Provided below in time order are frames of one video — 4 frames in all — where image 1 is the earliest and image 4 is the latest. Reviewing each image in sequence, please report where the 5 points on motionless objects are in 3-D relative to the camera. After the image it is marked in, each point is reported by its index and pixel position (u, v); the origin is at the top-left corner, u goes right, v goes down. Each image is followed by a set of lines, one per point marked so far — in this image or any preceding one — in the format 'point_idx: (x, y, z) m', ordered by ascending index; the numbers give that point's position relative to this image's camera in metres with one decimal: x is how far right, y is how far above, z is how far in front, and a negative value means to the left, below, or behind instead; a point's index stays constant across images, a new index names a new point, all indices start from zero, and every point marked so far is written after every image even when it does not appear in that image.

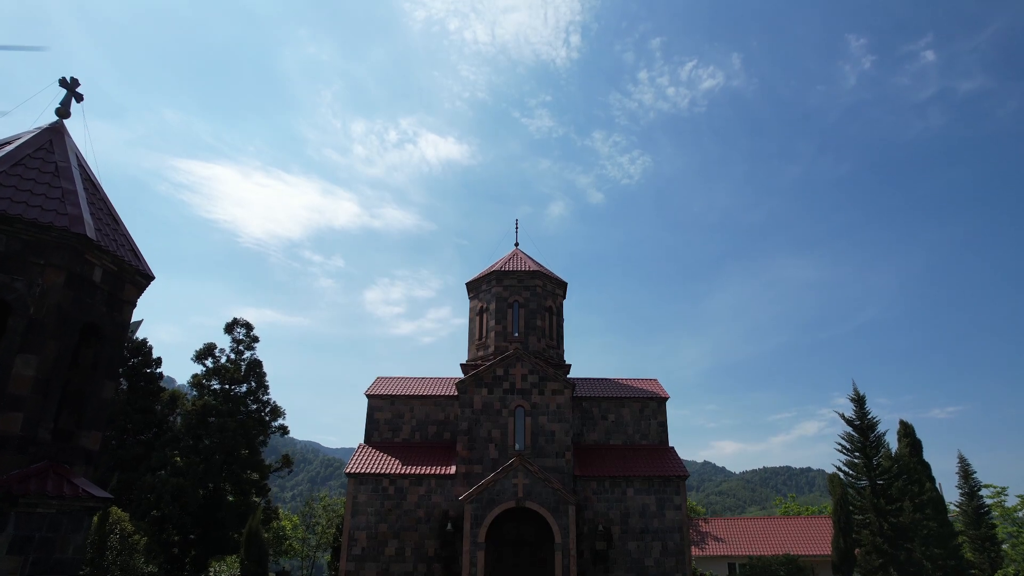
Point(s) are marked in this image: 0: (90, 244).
0: (-5.1, +0.5, +8.1) m
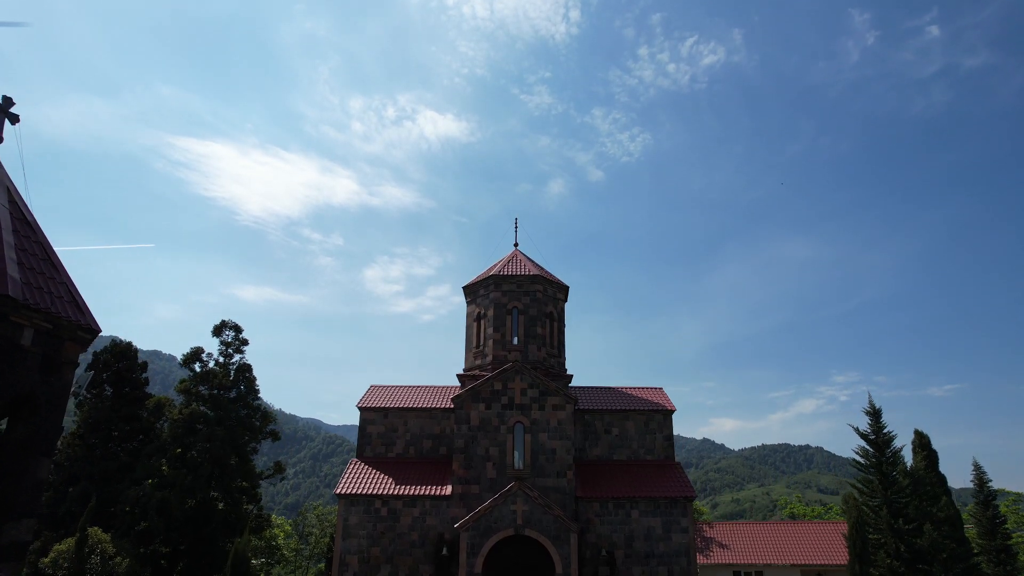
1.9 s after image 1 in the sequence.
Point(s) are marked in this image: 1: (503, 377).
0: (-5.1, -0.2, +6.9) m
1: (-0.3, -2.6, +20.0) m
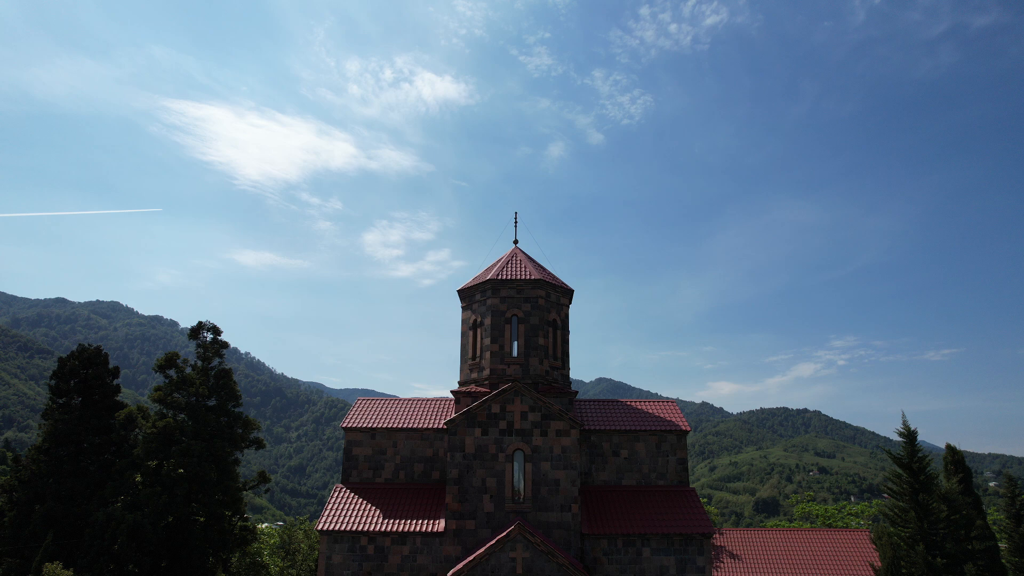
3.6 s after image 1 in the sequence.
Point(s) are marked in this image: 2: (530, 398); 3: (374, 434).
0: (-5.1, -1.2, +4.9) m
1: (-0.3, -3.0, +18.1) m
2: (+0.5, -2.9, +18.0) m
3: (-4.0, -4.2, +19.6) m
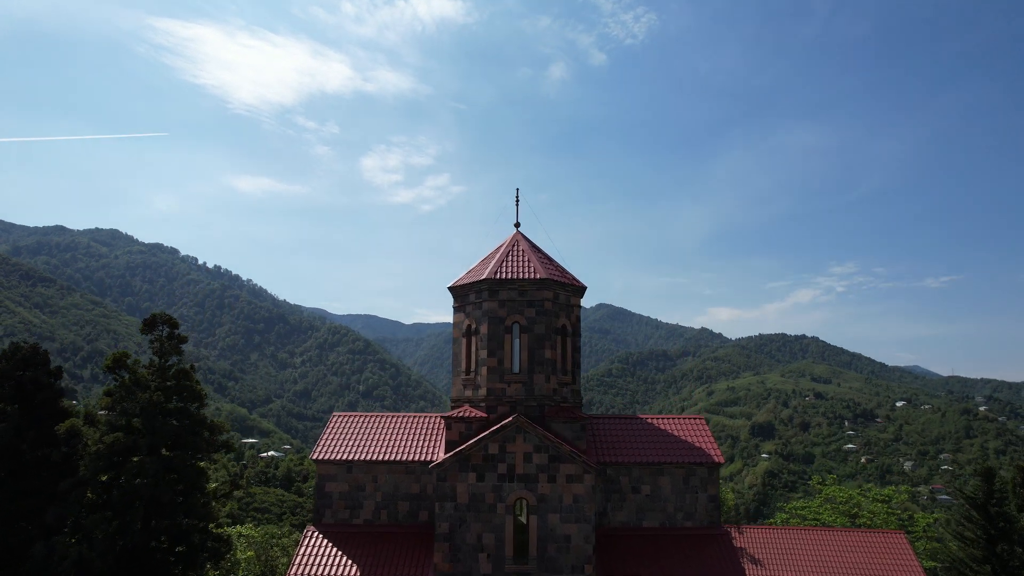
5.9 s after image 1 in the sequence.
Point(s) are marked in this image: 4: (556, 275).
0: (-5.1, -3.0, +1.6) m
1: (-0.3, -3.3, +14.9) m
2: (+0.5, -3.3, +14.9) m
3: (-4.0, -4.4, +16.6) m
4: (+1.2, +0.3, +18.0) m
